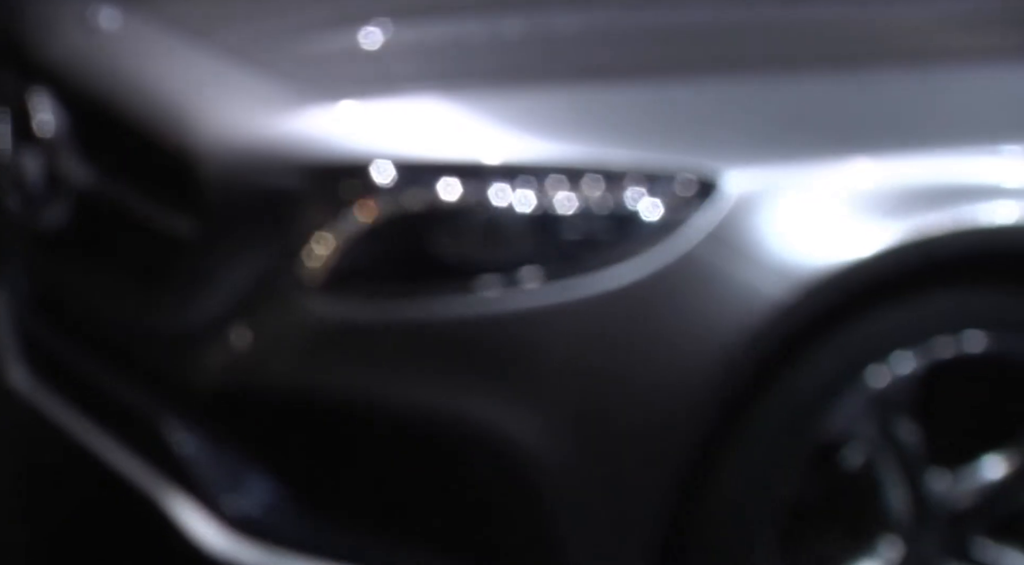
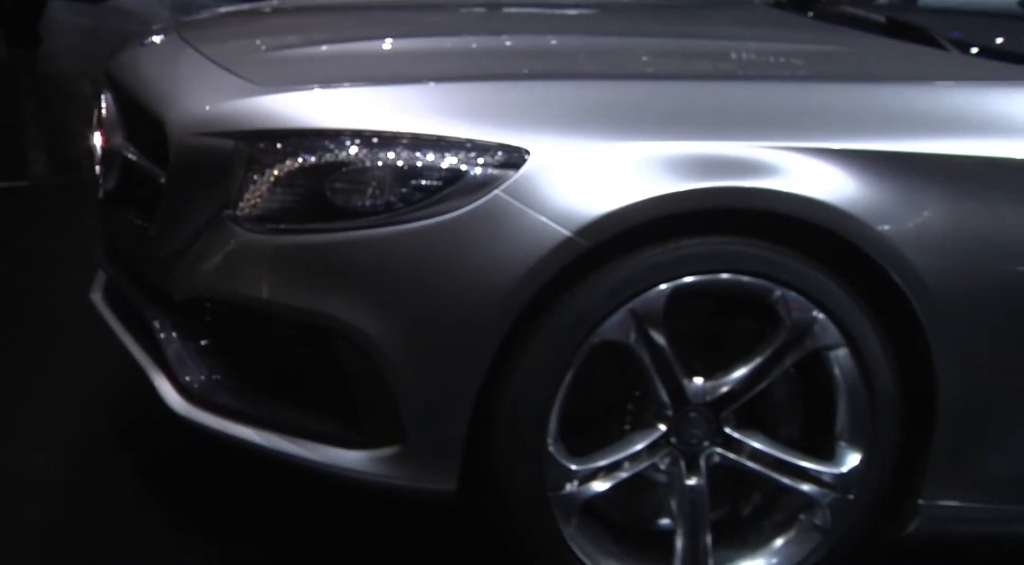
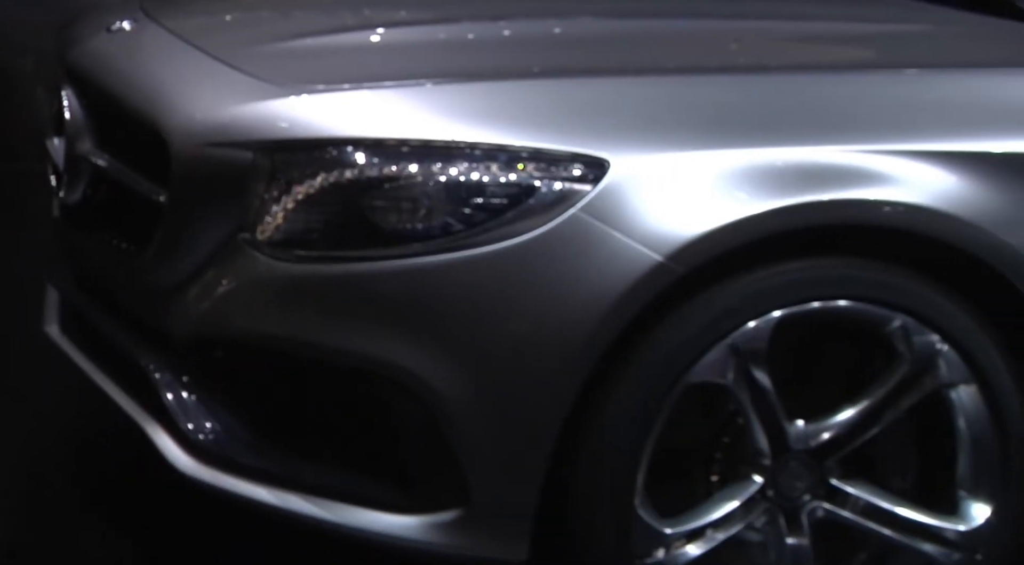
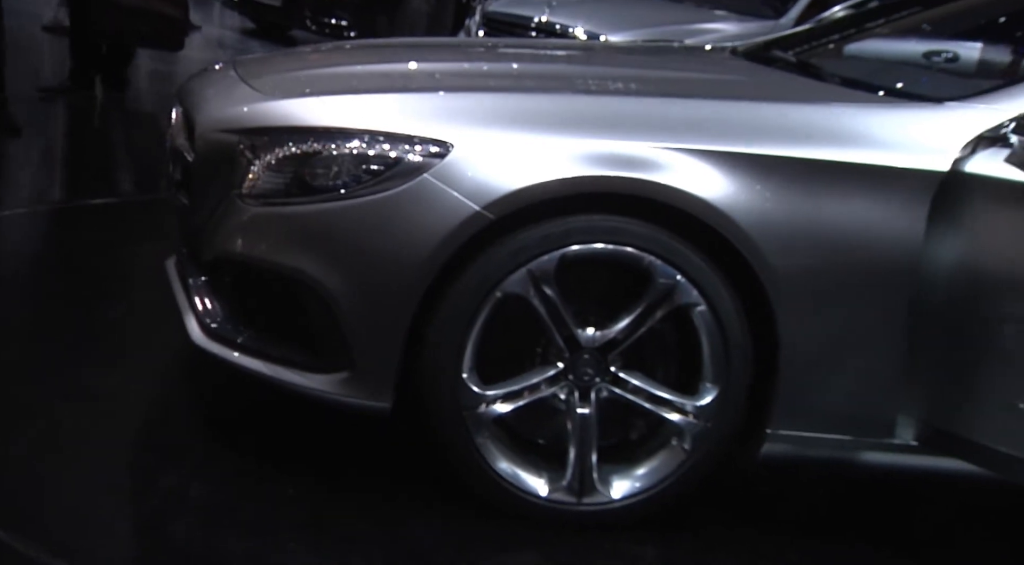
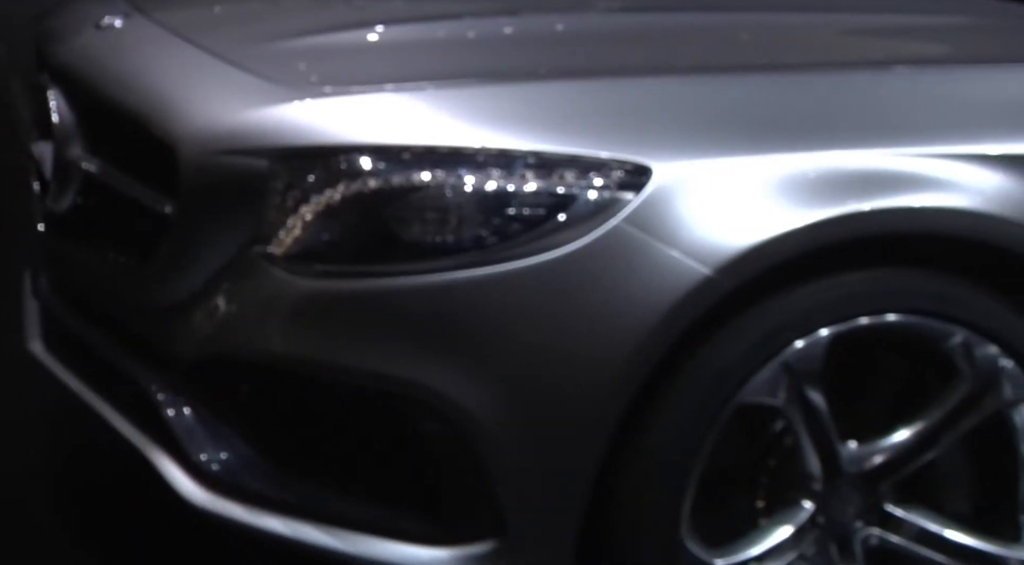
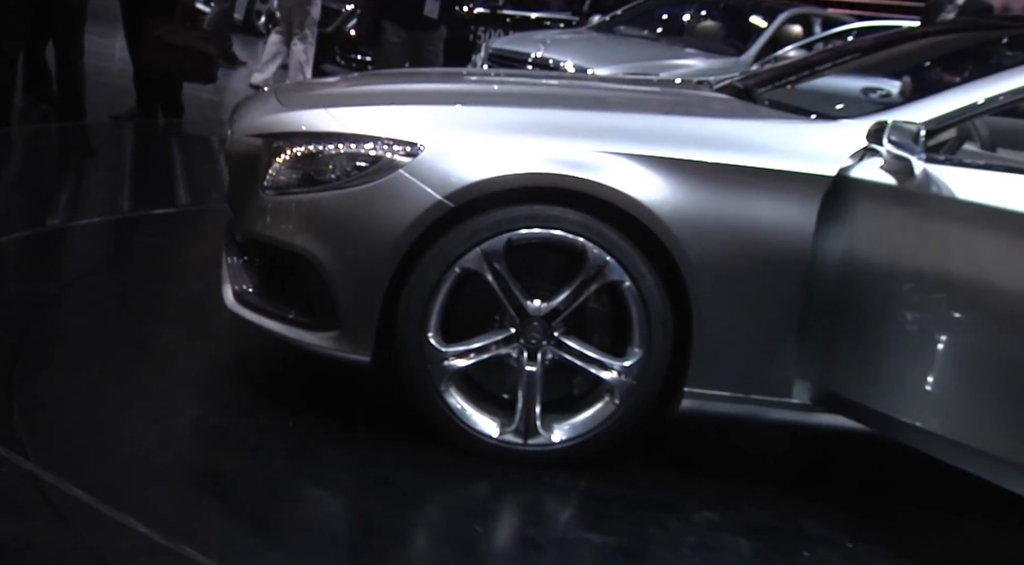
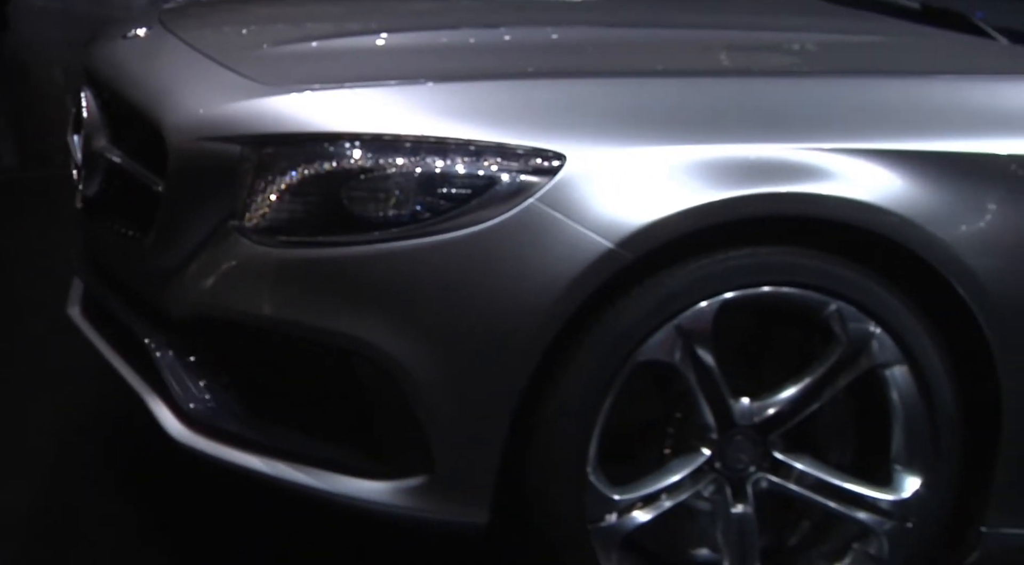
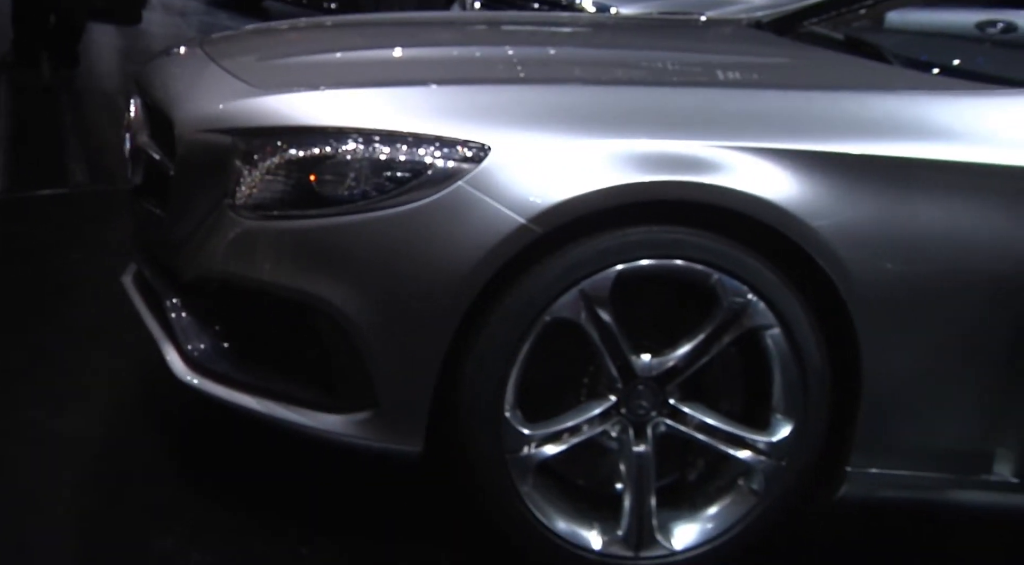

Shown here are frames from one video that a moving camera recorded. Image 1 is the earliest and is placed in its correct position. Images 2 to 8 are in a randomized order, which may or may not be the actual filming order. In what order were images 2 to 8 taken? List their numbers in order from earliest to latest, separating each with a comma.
5, 3, 7, 2, 8, 4, 6
